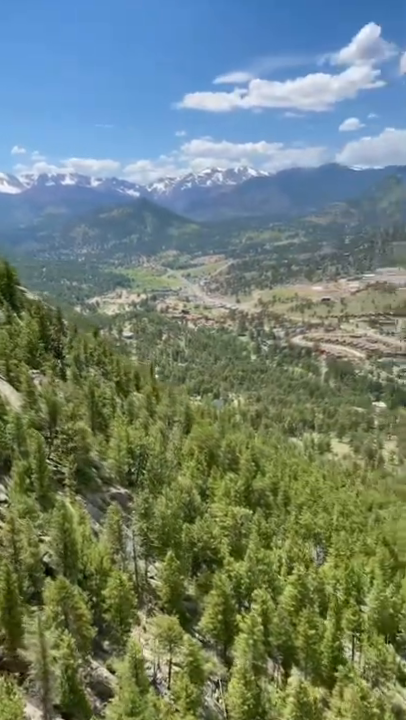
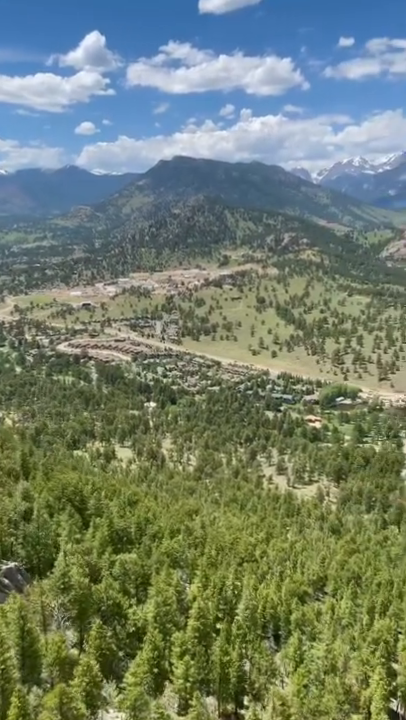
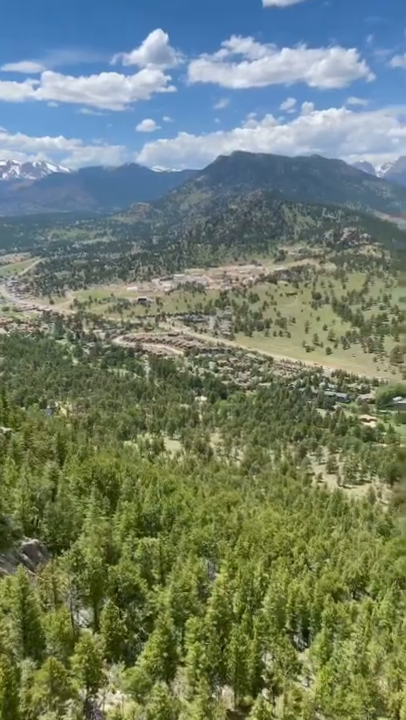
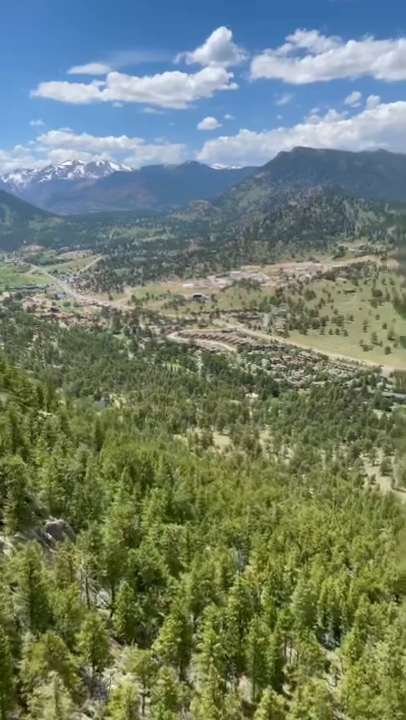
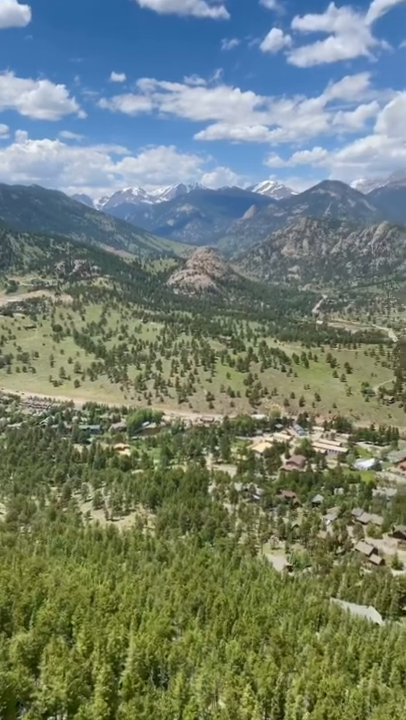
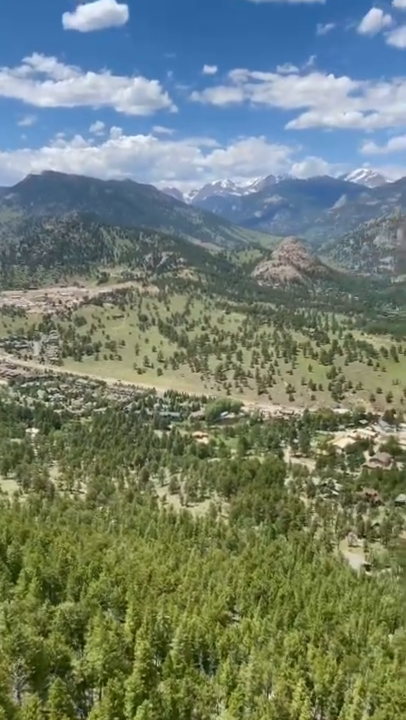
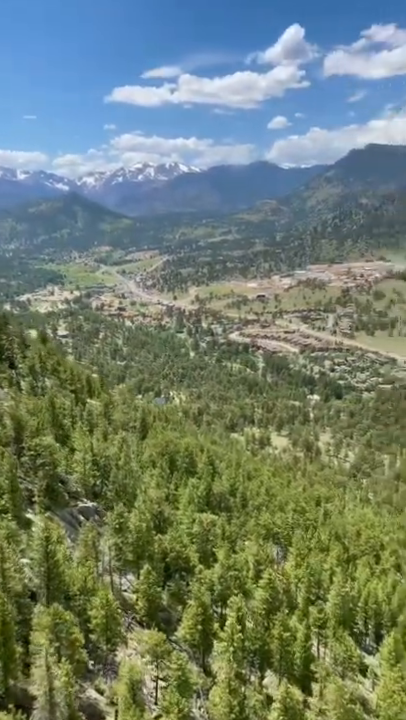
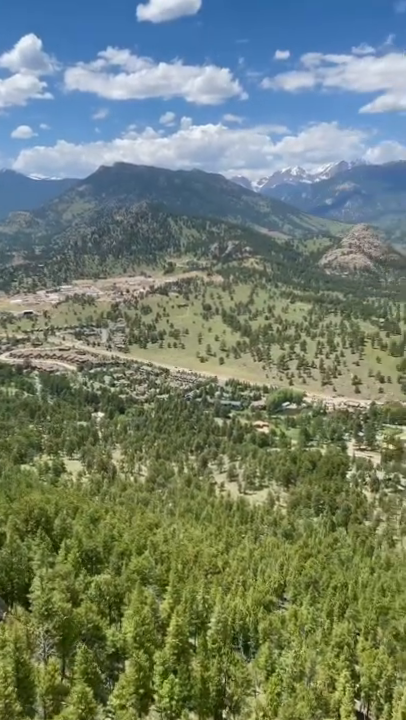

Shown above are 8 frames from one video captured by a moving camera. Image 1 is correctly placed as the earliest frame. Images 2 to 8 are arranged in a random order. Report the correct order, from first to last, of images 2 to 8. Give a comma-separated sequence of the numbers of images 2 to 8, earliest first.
7, 4, 3, 2, 8, 6, 5
